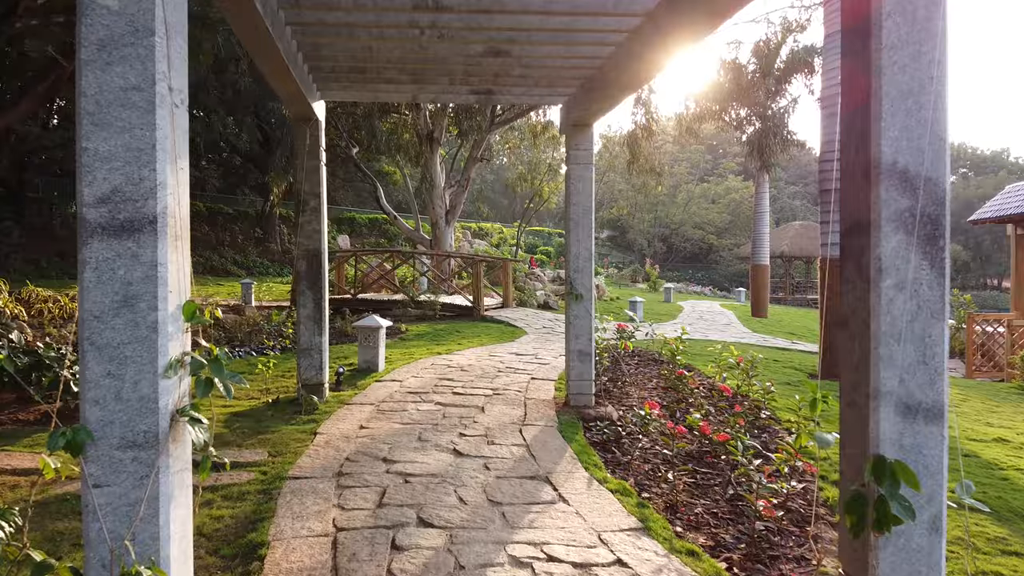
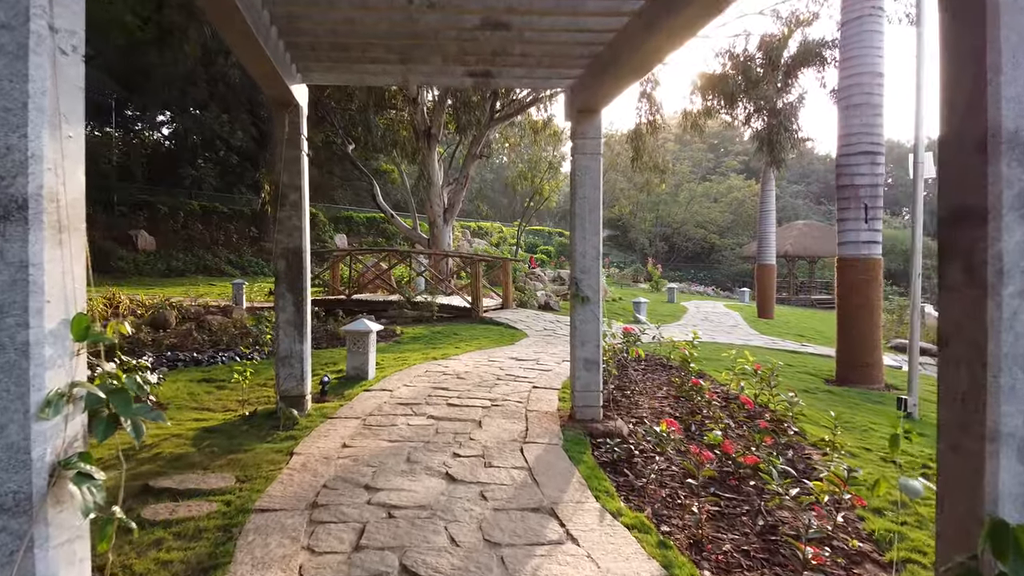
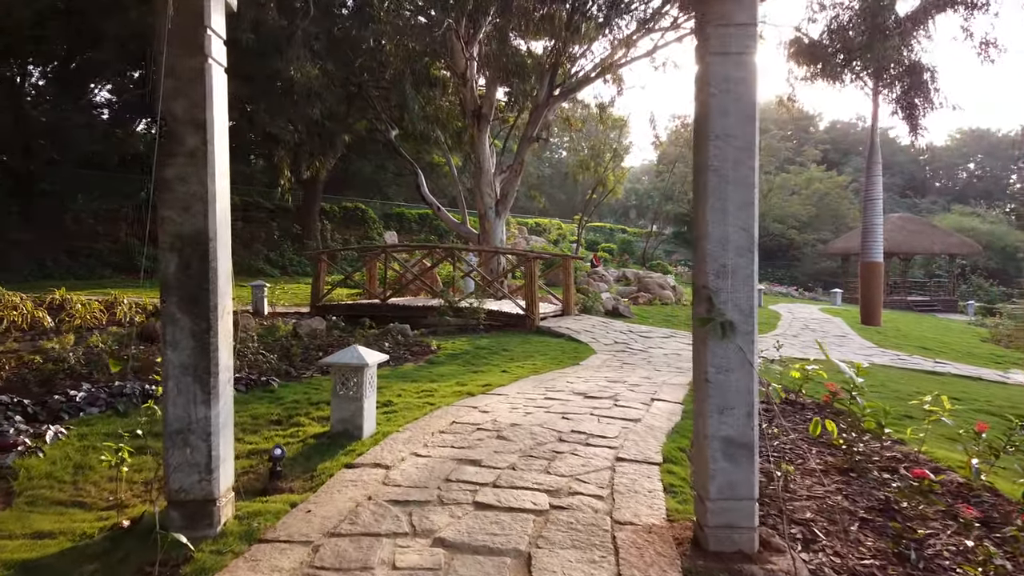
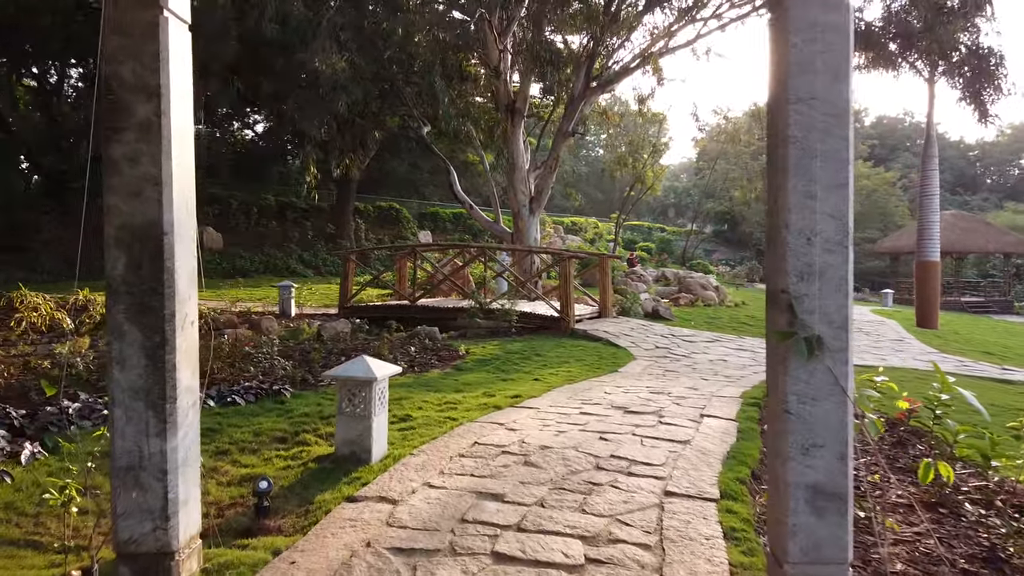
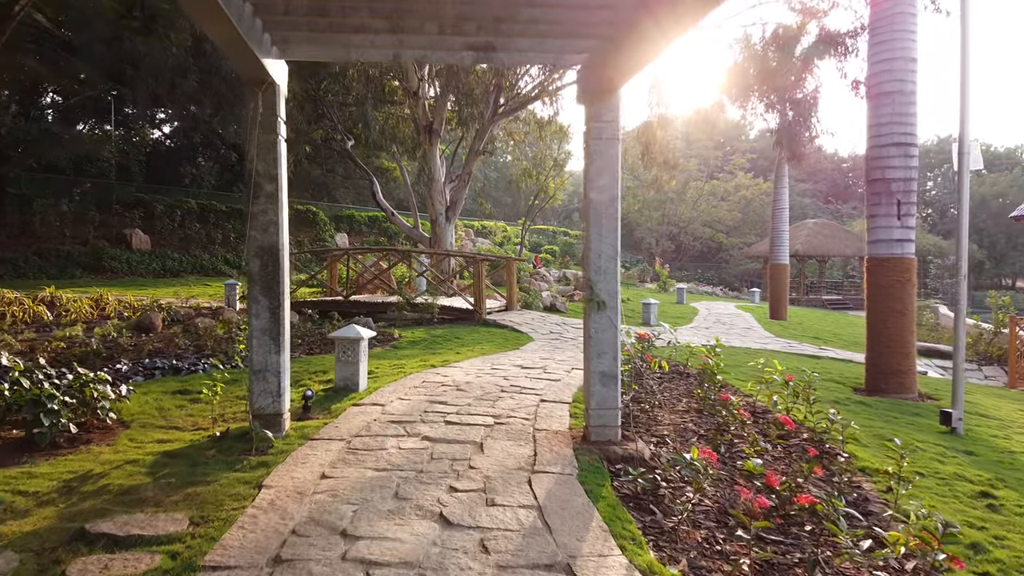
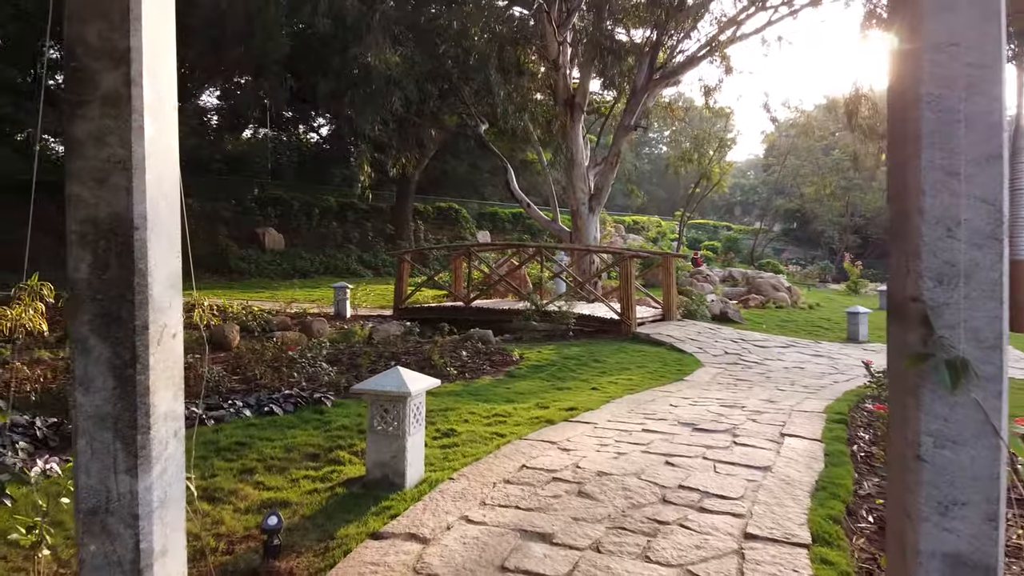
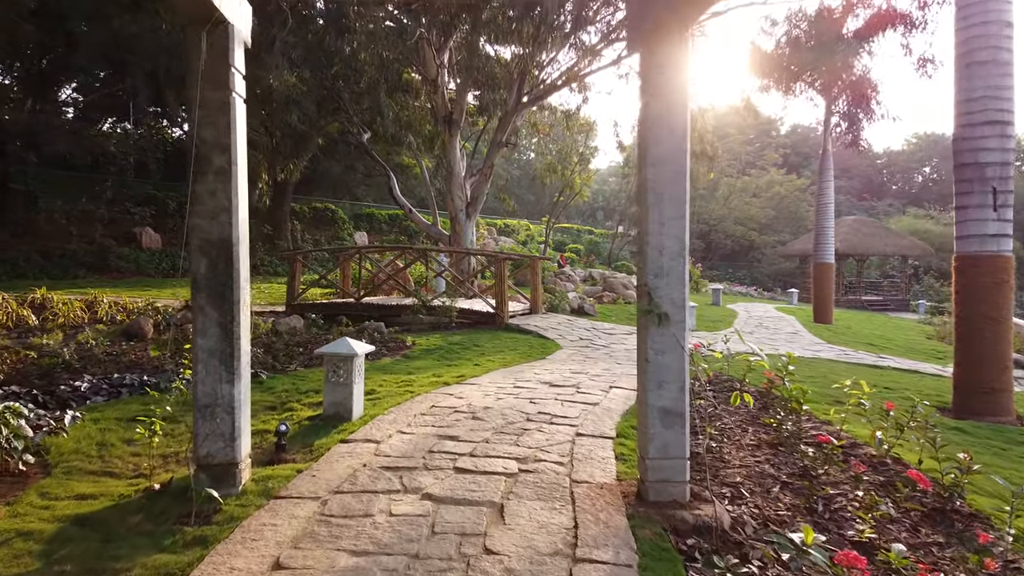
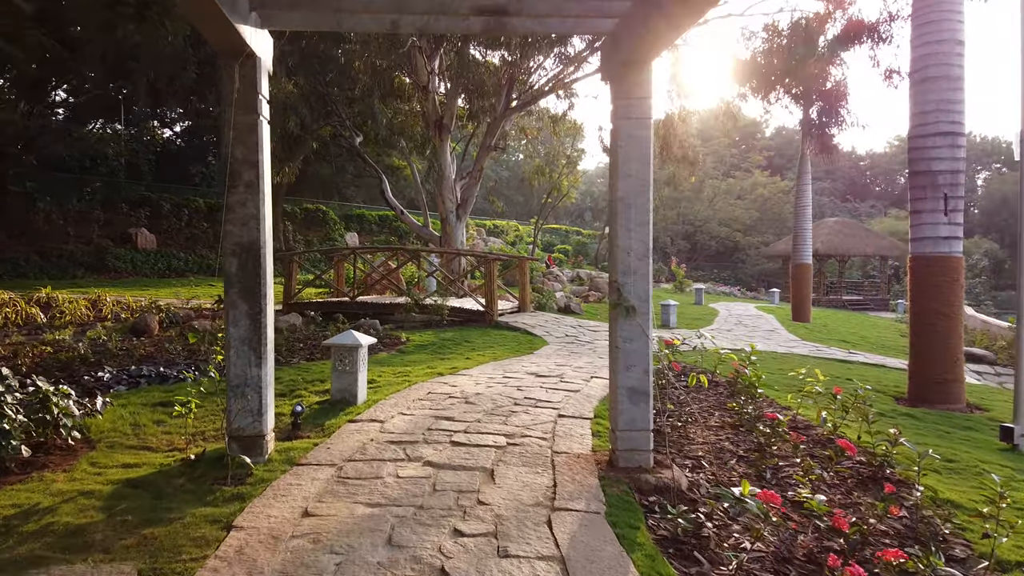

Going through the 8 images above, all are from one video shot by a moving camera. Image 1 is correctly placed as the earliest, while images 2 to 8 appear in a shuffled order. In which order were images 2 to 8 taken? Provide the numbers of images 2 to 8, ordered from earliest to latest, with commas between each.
2, 5, 8, 7, 3, 4, 6
